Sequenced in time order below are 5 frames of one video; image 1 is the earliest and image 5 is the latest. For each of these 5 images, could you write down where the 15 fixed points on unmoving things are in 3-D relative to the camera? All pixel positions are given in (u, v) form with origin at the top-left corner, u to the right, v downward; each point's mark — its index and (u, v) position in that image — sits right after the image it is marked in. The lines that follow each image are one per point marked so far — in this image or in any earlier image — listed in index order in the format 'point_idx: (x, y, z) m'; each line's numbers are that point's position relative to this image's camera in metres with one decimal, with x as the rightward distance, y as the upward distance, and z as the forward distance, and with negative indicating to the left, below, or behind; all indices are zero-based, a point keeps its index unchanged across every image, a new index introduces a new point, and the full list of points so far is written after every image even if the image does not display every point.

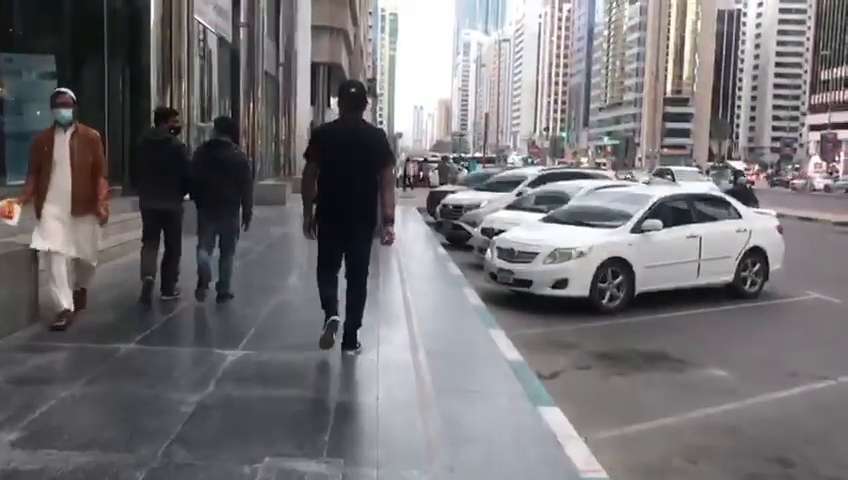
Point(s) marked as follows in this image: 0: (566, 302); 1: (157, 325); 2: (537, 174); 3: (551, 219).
0: (+2.0, -0.9, +11.3) m
1: (-2.3, -0.7, +7.1) m
2: (+2.8, +1.6, +19.9) m
3: (+1.9, +0.3, +12.4) m
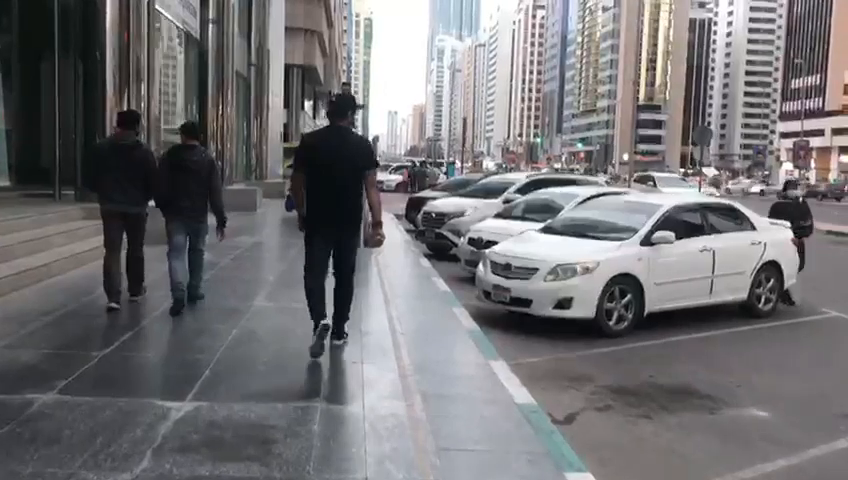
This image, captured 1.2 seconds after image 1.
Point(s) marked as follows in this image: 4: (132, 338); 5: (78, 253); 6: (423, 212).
0: (+1.8, -1.0, +10.1) m
1: (-2.4, -0.9, +5.8) m
2: (+2.3, +1.4, +18.7) m
3: (+1.7, +0.2, +11.2) m
4: (-2.4, -0.8, +6.7) m
5: (-4.6, -0.2, +10.6) m
6: (0.0, +0.6, +17.8) m
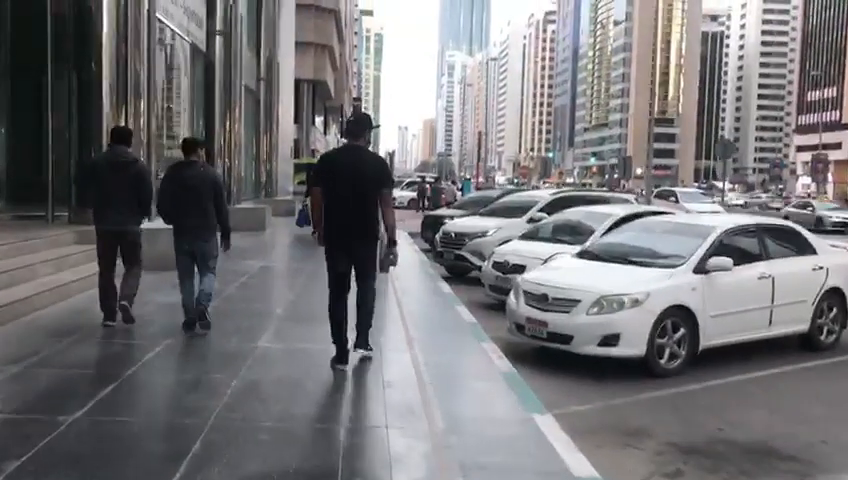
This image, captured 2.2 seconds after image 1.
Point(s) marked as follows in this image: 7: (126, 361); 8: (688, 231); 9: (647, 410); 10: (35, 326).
0: (+2.1, -1.4, +9.0) m
1: (-2.1, -1.1, +4.7) m
2: (+2.7, +0.9, +17.7) m
3: (+2.0, -0.2, +10.1) m
4: (-2.2, -1.0, +5.6) m
5: (-4.3, -0.5, +9.6) m
6: (+0.4, +0.2, +16.8) m
7: (-2.4, -1.0, +6.5) m
8: (+3.2, +0.1, +9.7) m
9: (+2.0, -1.6, +7.4) m
10: (-3.8, -0.8, +7.9) m
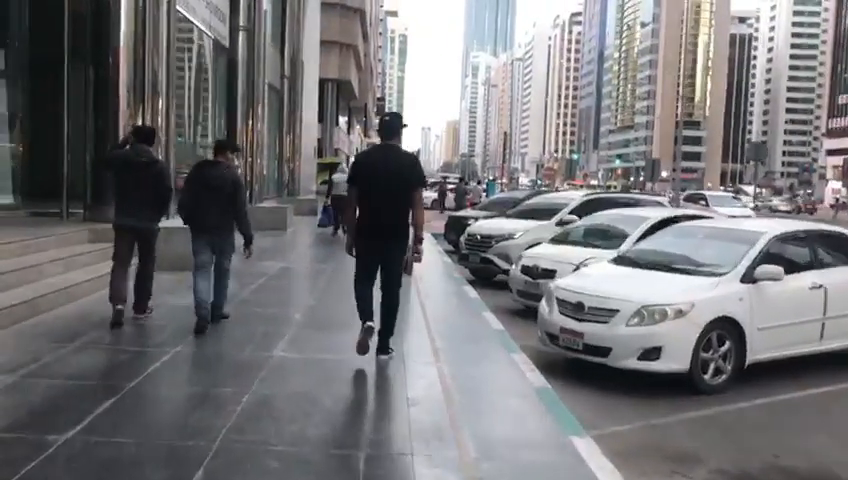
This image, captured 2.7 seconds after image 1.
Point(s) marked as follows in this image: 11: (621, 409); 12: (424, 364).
0: (+2.4, -1.4, +8.4) m
1: (-2.0, -1.1, +4.3) m
2: (+3.2, +0.9, +17.1) m
3: (+2.4, -0.2, +9.5) m
4: (-2.0, -1.0, +5.1) m
5: (-4.0, -0.5, +9.2) m
6: (+0.9, +0.1, +16.2) m
7: (-2.2, -1.0, +6.0) m
8: (+3.5, 0.0, +9.1) m
9: (+2.3, -1.6, +6.8) m
10: (-3.5, -0.8, +7.4) m
11: (+1.8, -1.5, +7.3) m
12: (0.0, -1.1, +7.1) m
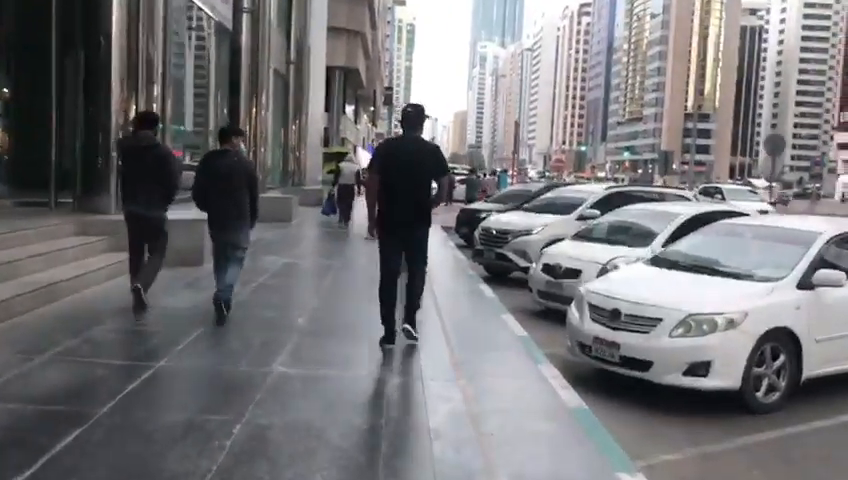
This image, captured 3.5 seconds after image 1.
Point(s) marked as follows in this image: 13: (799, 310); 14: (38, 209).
0: (+2.5, -1.4, +7.5) m
1: (-1.8, -1.1, +3.4) m
2: (+3.5, +0.9, +16.2) m
3: (+2.5, -0.2, +8.6) m
4: (-1.8, -1.0, +4.3) m
5: (-3.8, -0.4, +8.3) m
6: (+1.1, +0.2, +15.3) m
7: (-2.0, -1.0, +5.2) m
8: (+3.7, 0.0, +8.2) m
9: (+2.4, -1.6, +6.0) m
10: (-3.4, -0.8, +6.6) m
11: (+1.9, -1.5, +6.4) m
12: (+0.2, -1.1, +6.2) m
13: (+3.4, -0.6, +7.3) m
14: (-5.6, +0.5, +11.8) m
